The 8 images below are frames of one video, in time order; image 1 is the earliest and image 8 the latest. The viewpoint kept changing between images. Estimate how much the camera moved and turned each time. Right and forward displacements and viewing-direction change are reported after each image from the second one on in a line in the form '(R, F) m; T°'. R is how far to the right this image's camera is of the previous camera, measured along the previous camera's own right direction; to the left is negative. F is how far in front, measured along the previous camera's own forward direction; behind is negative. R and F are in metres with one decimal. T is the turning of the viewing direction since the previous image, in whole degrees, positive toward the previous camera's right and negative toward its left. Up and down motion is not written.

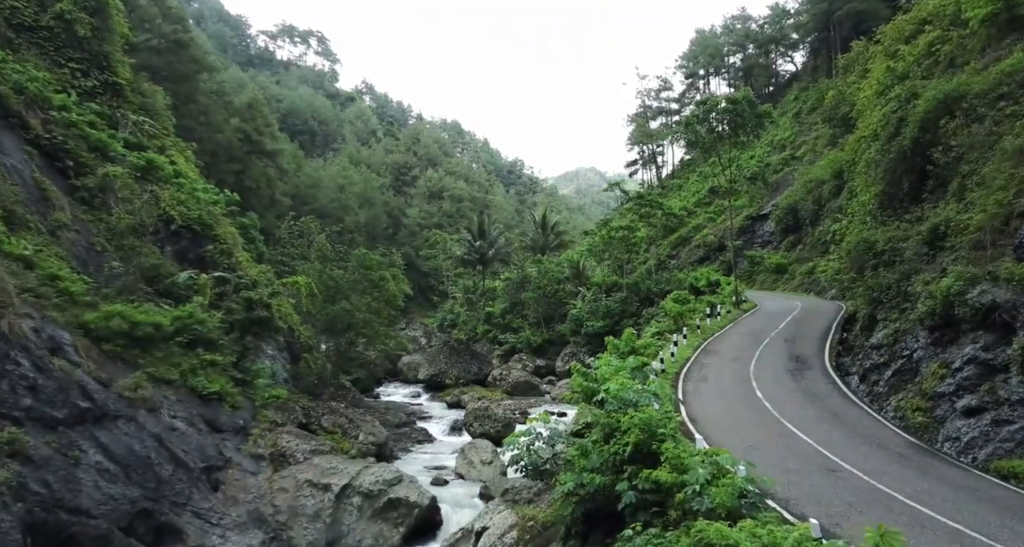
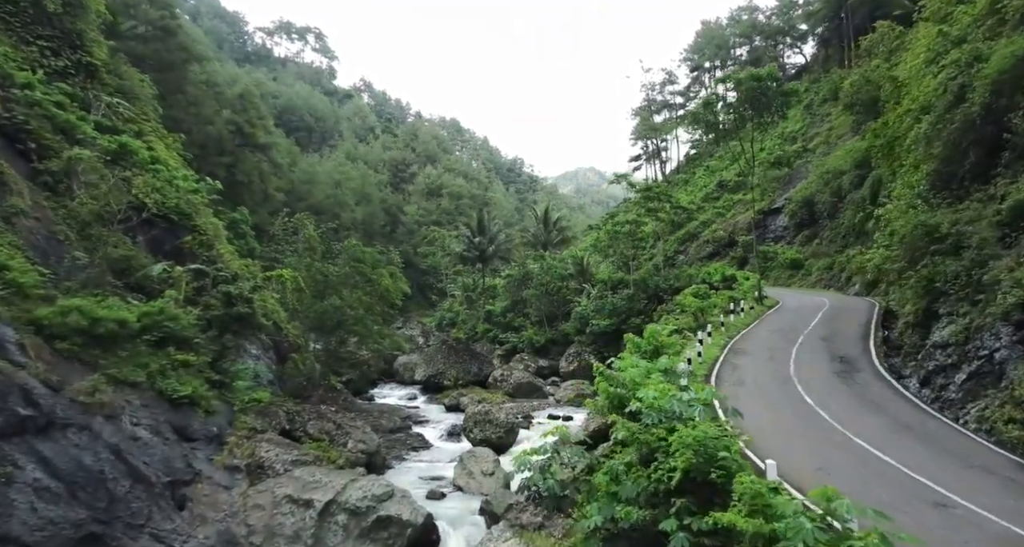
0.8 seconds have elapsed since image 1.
(-0.1, +1.3) m; 0°
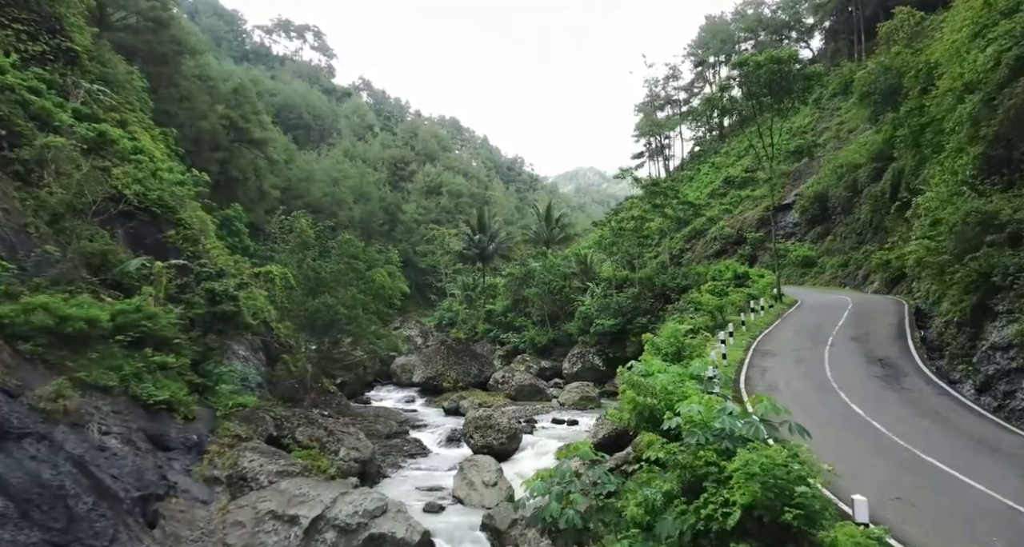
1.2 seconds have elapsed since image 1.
(-0.1, +0.9) m; 0°
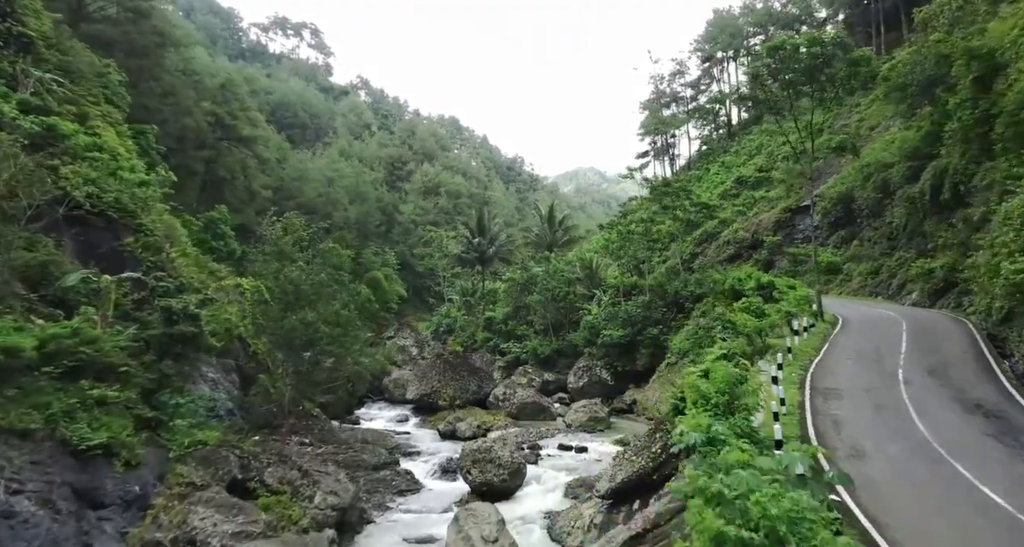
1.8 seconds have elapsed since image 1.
(-0.1, +1.7) m; 0°
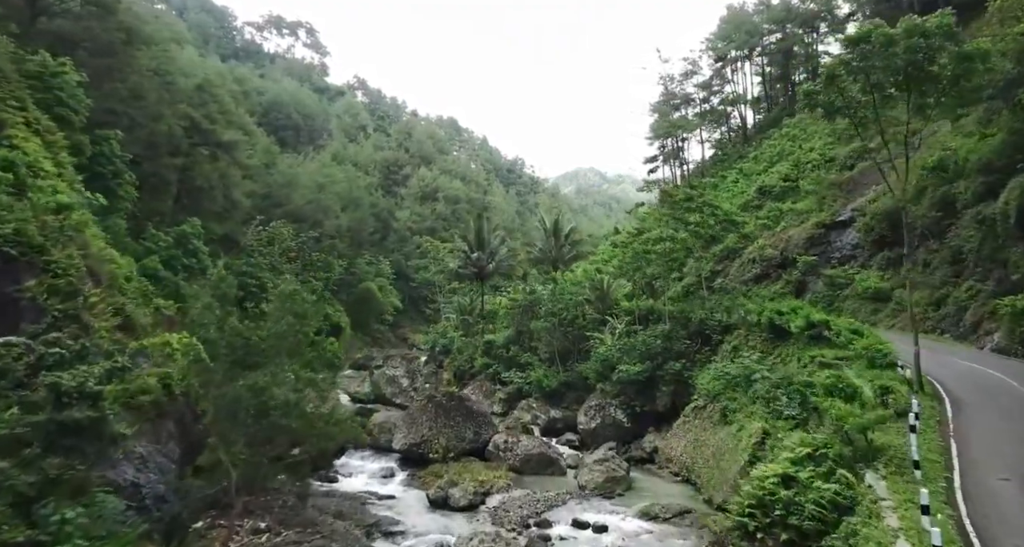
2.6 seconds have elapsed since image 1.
(-0.1, +2.8) m; 0°
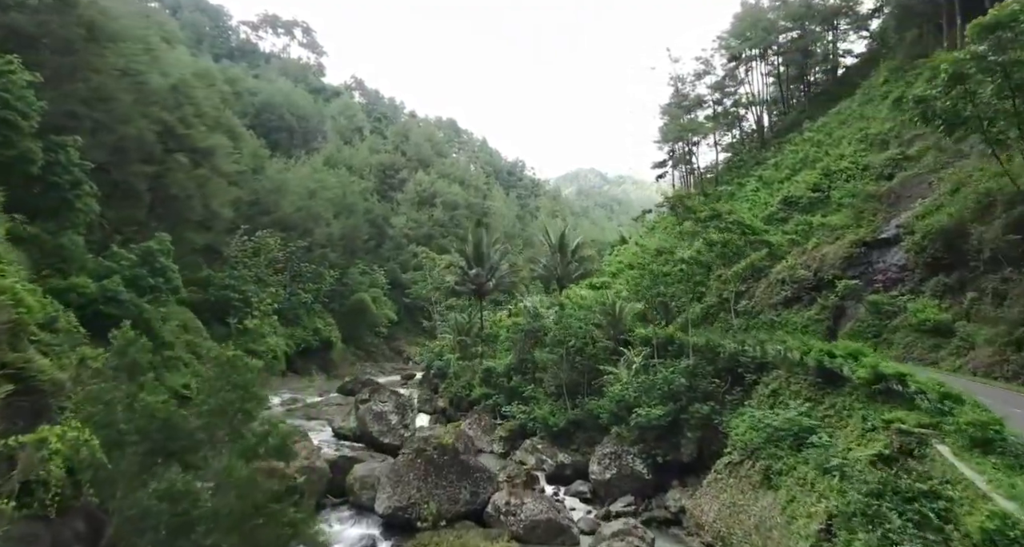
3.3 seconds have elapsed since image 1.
(-0.1, +2.7) m; 0°
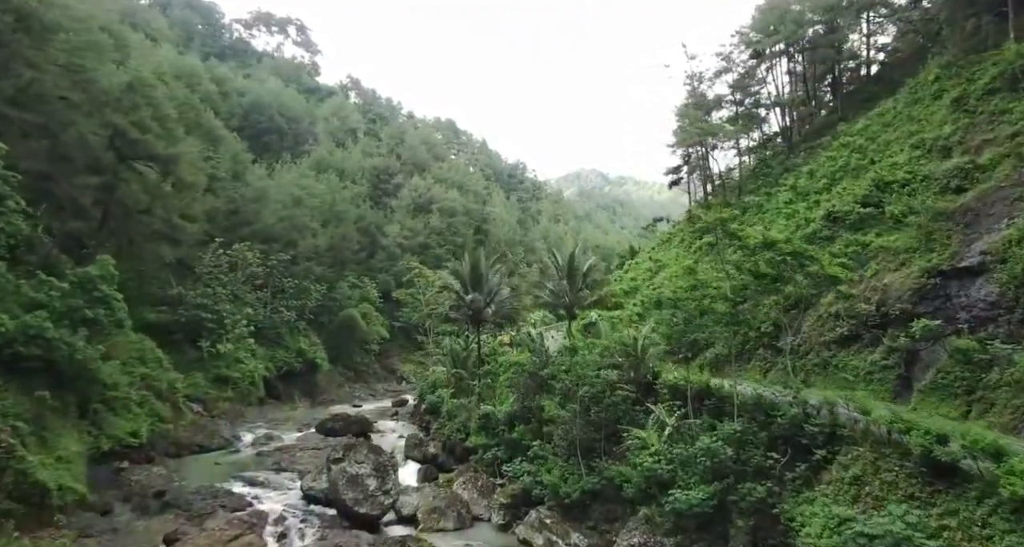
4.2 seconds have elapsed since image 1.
(-0.1, +3.8) m; 0°
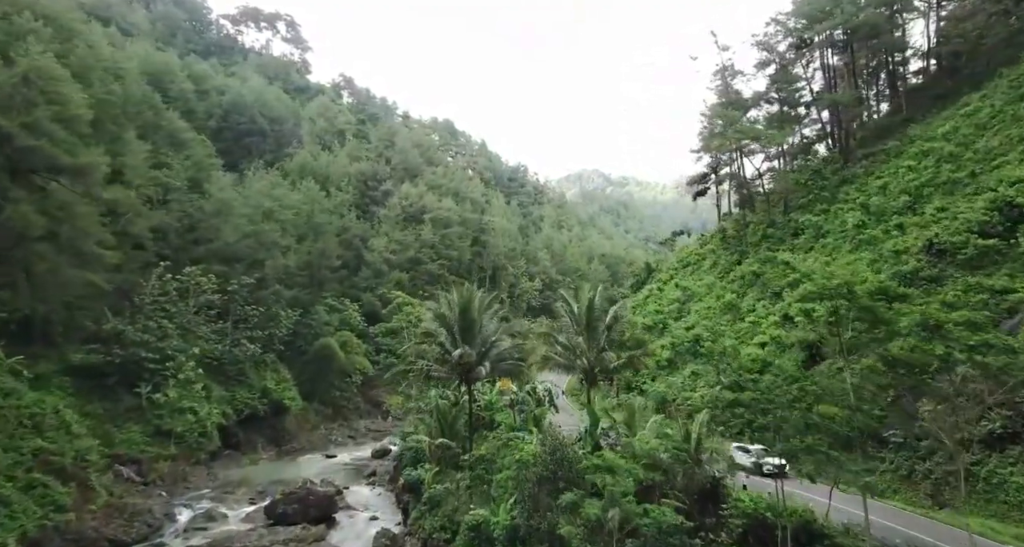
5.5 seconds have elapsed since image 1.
(0.0, +5.9) m; 0°
